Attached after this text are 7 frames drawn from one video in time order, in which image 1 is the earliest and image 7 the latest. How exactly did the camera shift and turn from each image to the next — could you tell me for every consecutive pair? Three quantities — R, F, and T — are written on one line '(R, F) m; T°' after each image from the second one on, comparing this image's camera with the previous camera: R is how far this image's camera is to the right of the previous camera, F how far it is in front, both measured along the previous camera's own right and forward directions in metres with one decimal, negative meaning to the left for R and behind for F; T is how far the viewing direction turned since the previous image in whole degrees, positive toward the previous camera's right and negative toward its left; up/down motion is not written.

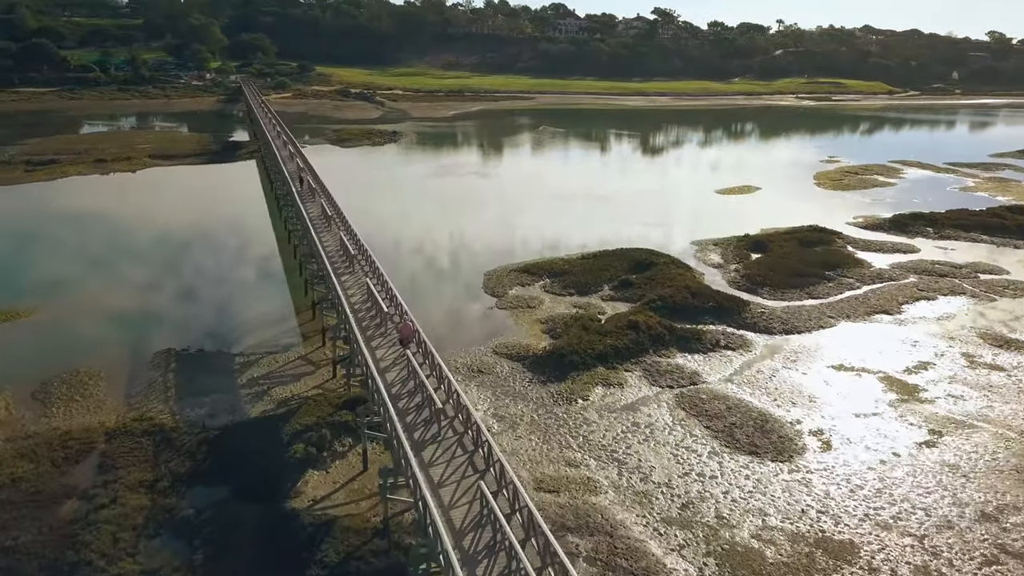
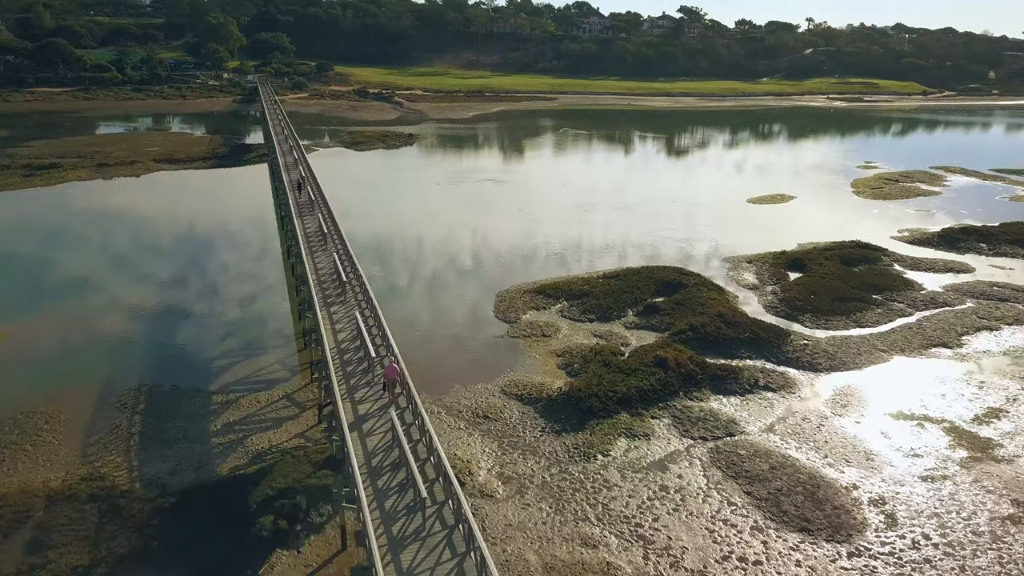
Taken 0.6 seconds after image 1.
(+0.1, +1.2) m; -2°
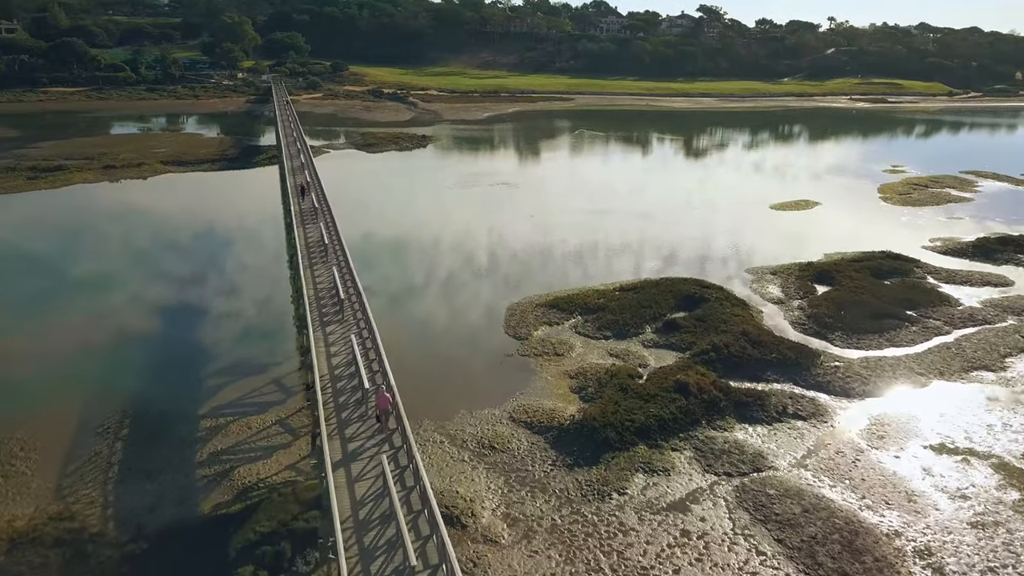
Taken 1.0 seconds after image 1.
(+0.1, +0.7) m; -1°
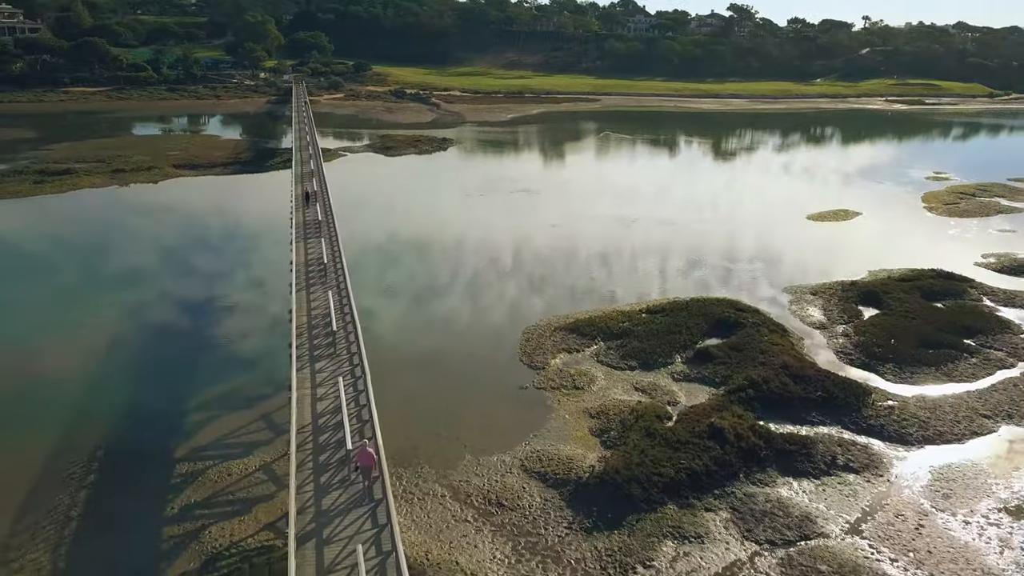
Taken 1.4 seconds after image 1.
(+0.1, +1.0) m; -2°
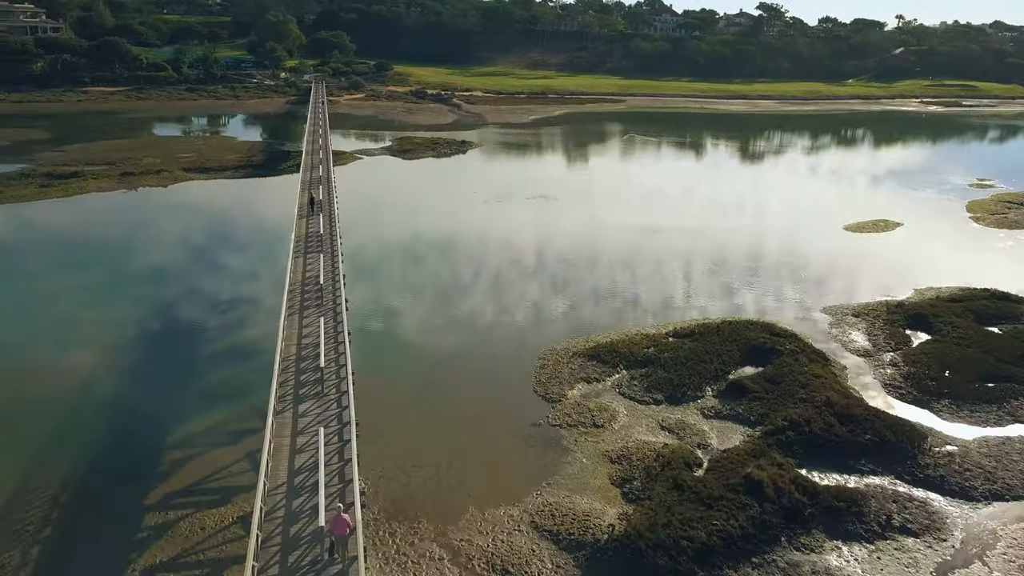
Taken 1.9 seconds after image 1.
(+0.1, +0.9) m; -2°
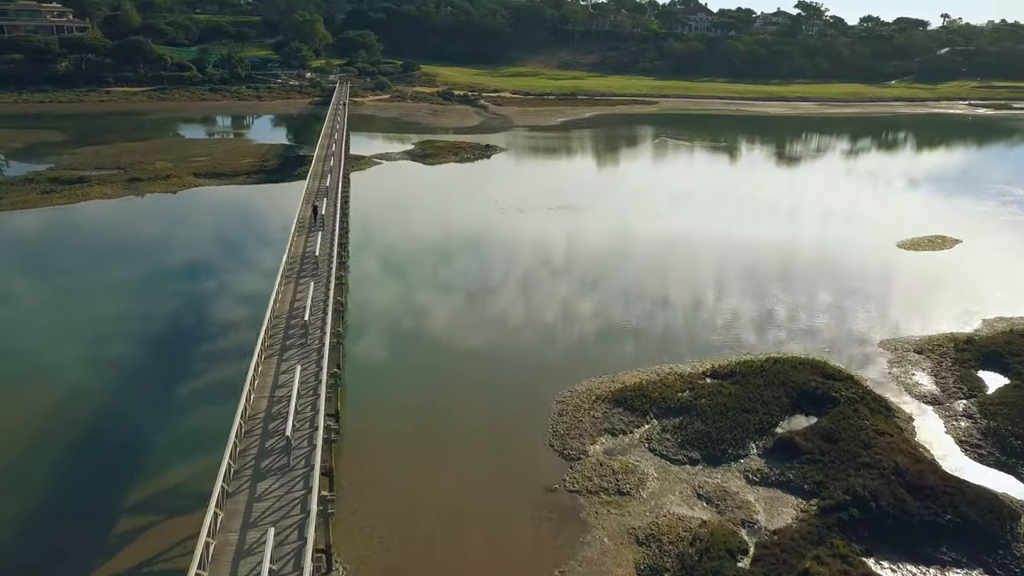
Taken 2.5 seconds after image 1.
(+0.2, +1.3) m; -2°
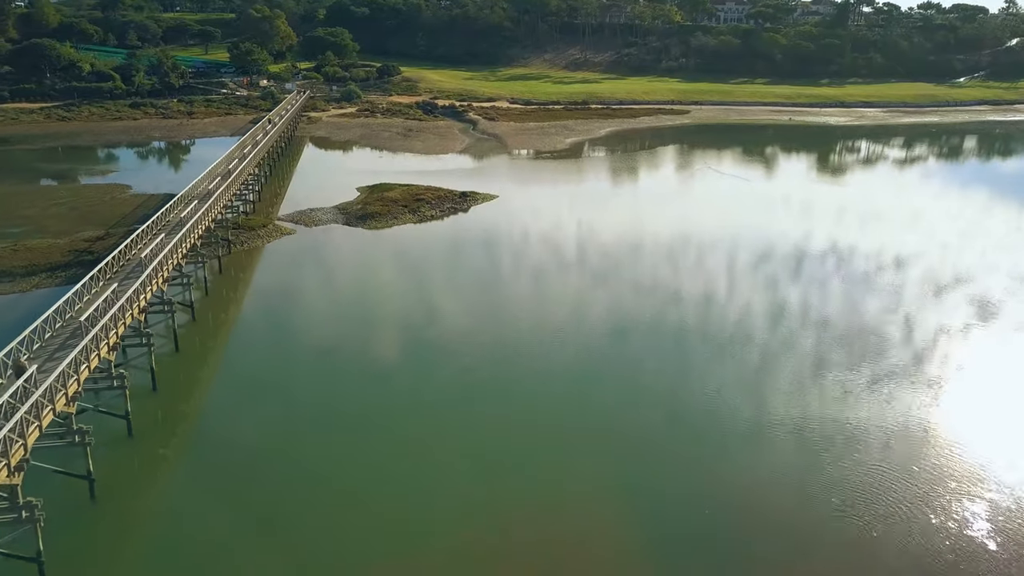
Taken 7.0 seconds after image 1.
(+0.6, +9.0) m; -1°
